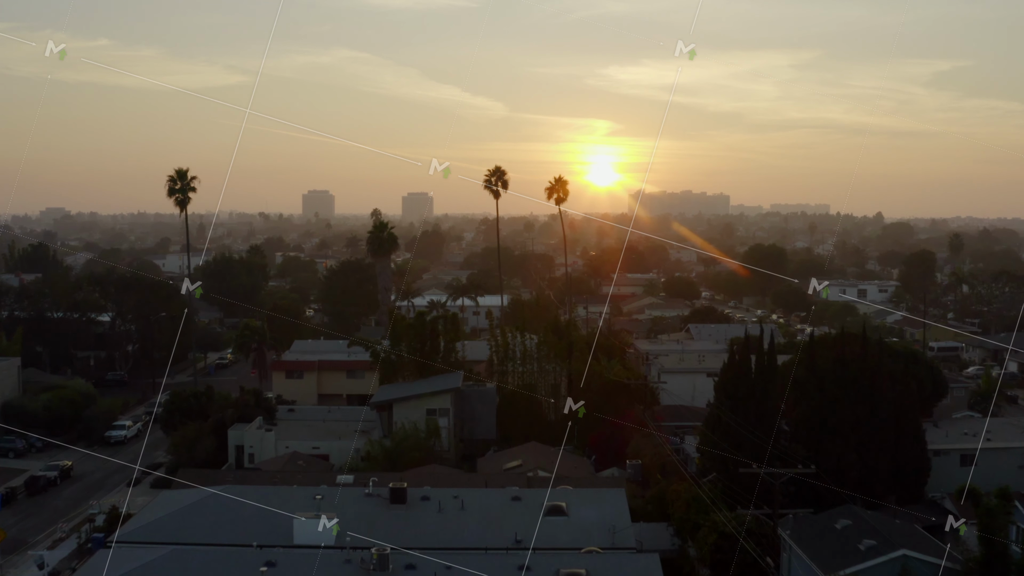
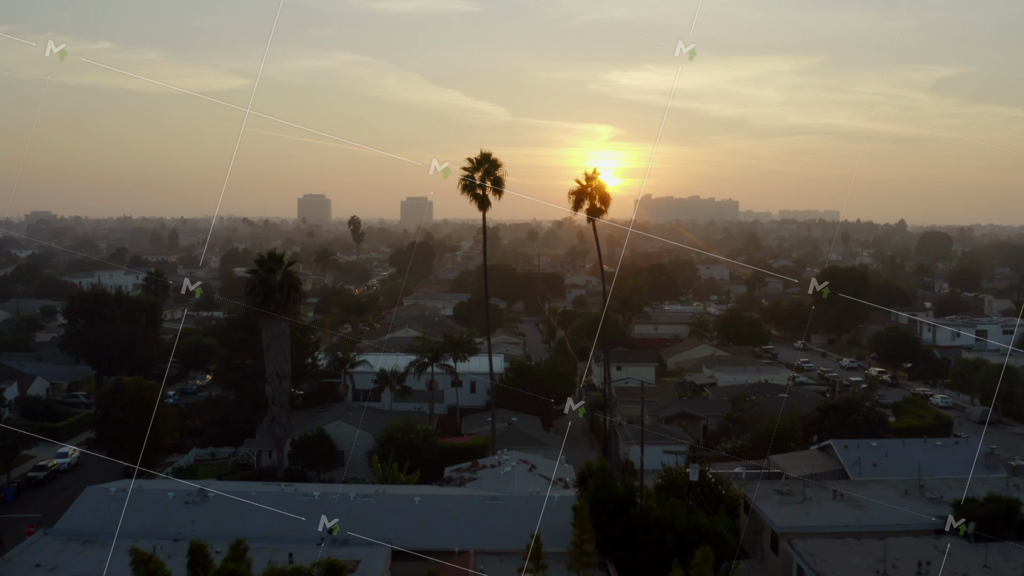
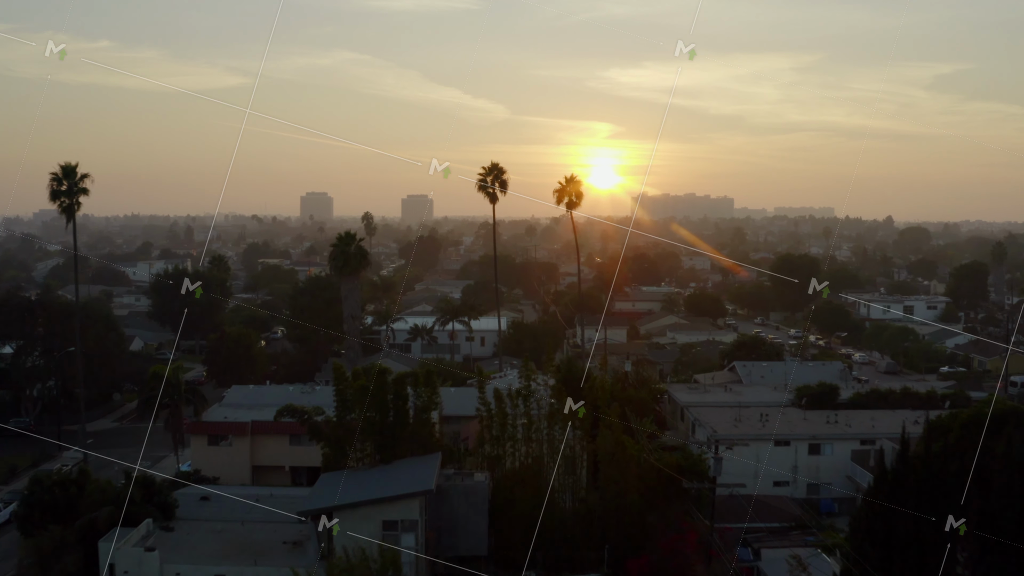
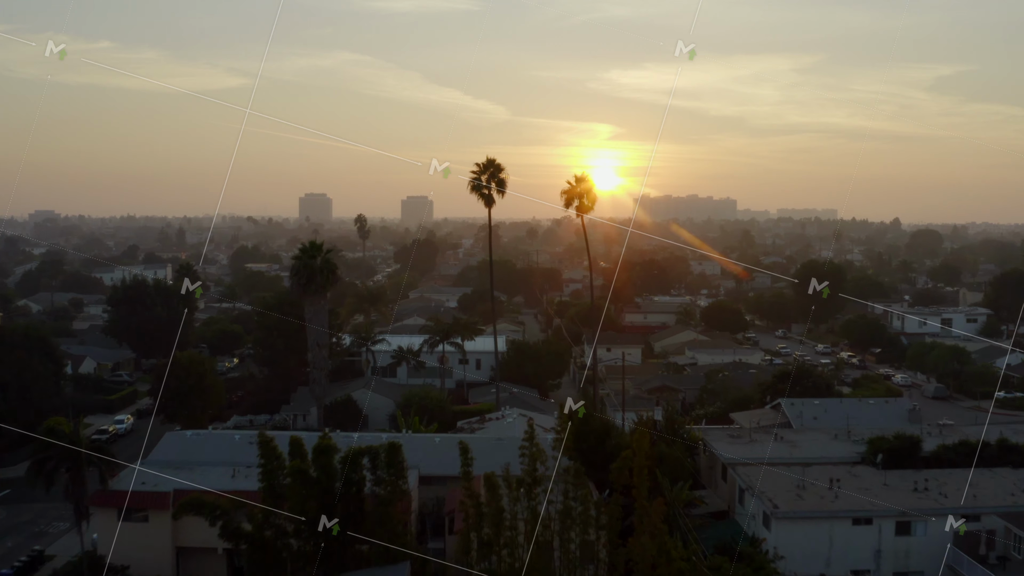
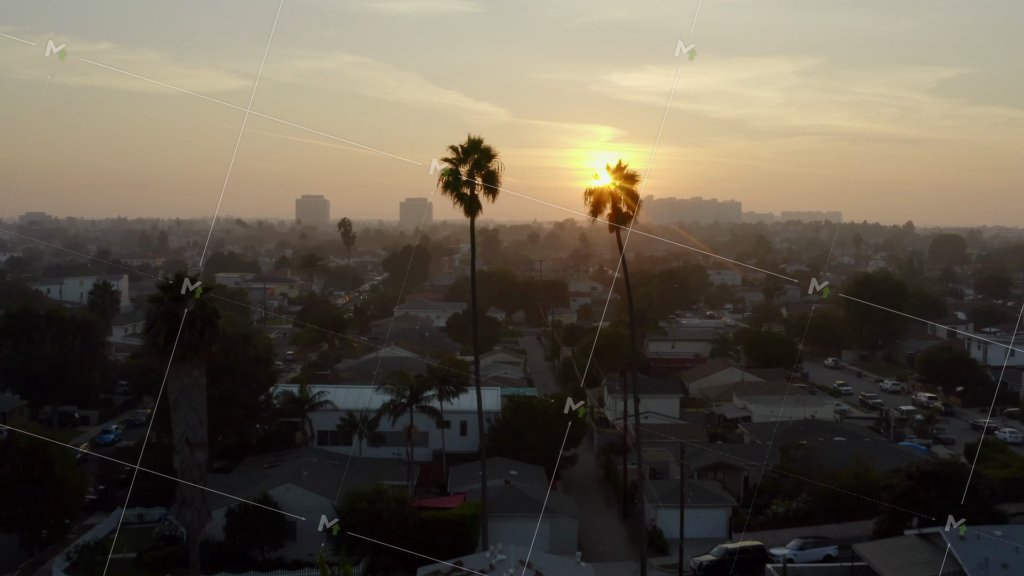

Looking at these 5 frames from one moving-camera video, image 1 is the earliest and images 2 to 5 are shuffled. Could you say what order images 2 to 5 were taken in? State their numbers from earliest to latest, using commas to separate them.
3, 4, 2, 5
